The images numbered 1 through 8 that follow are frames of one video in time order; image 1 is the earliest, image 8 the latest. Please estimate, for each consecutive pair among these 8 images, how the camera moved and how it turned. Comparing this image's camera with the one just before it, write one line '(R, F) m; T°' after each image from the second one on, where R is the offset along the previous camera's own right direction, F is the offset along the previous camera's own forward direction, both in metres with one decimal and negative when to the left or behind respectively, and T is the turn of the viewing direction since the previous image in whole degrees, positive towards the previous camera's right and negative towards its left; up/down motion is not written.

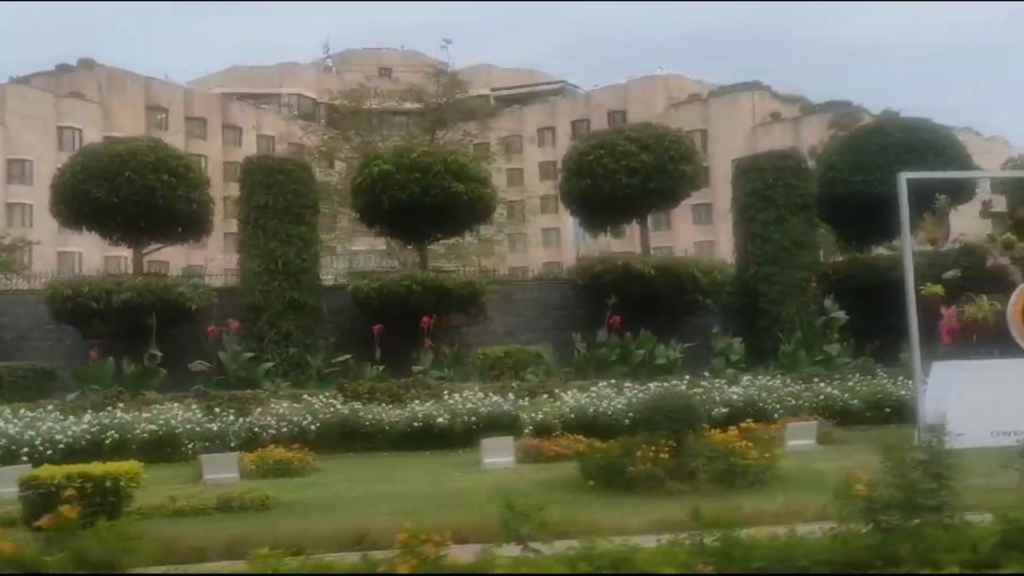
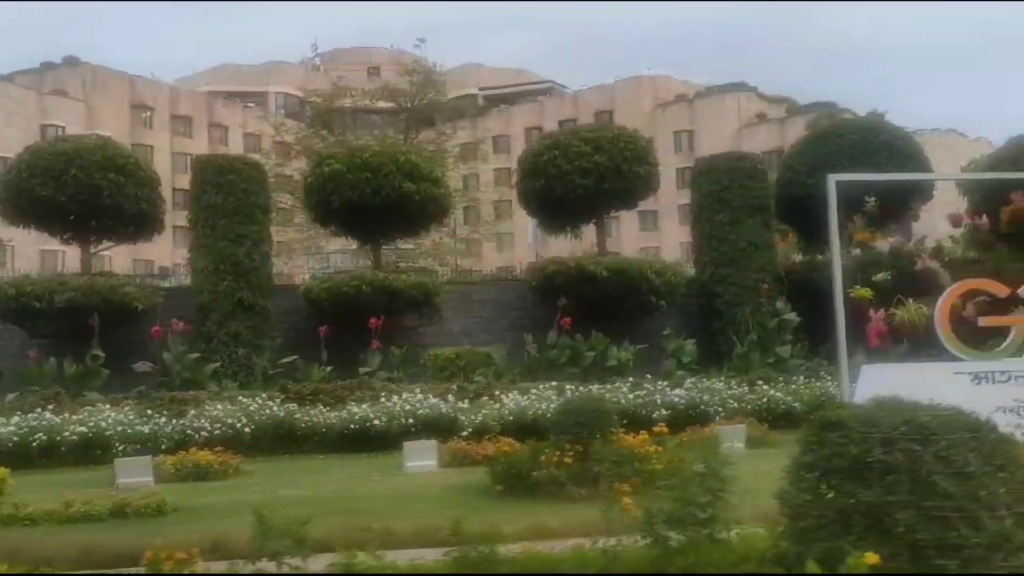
(+0.8, +0.1) m; 0°
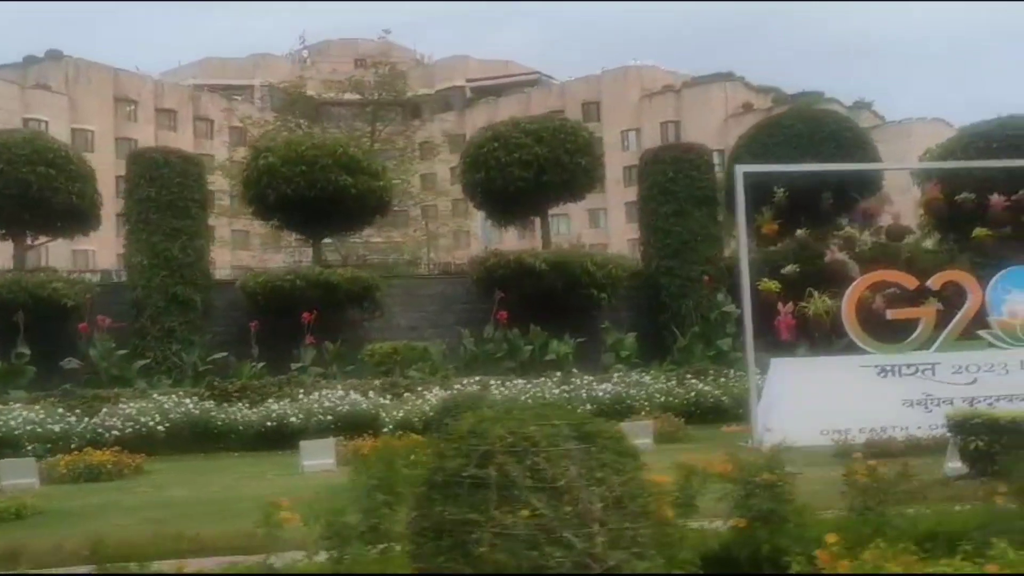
(+1.1, +0.2) m; 0°
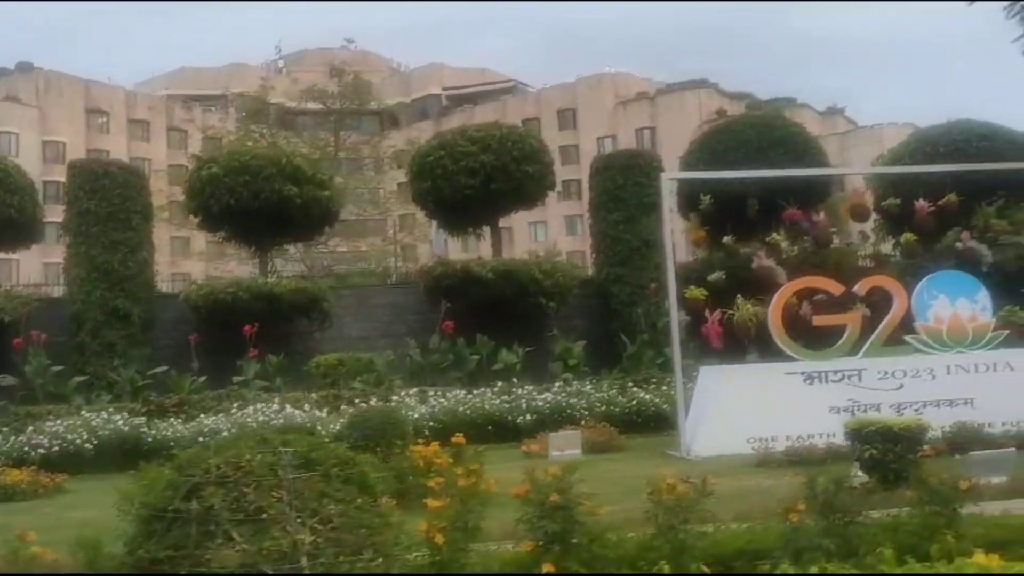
(+0.7, +0.1) m; +1°
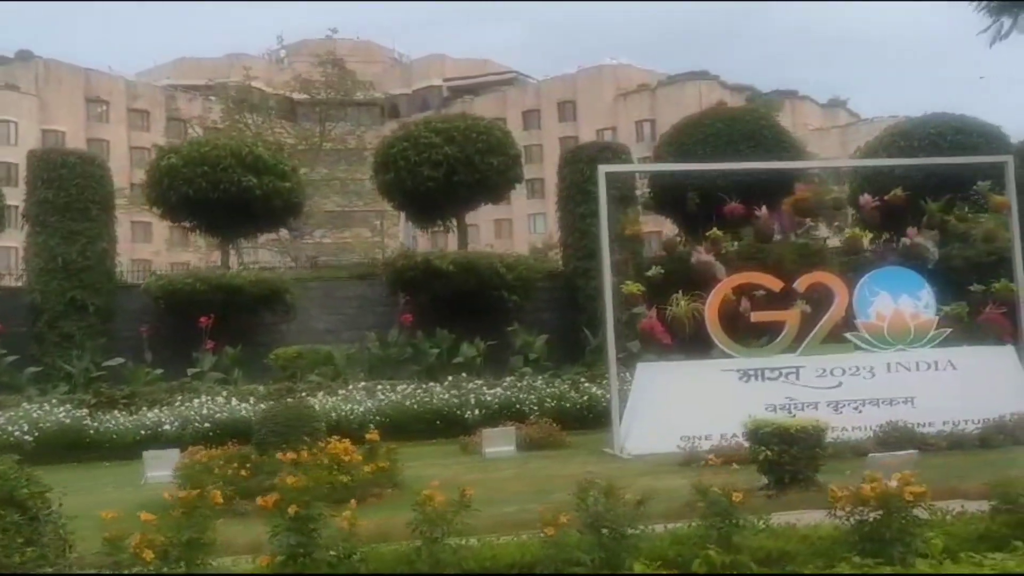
(+0.8, +0.2) m; 0°
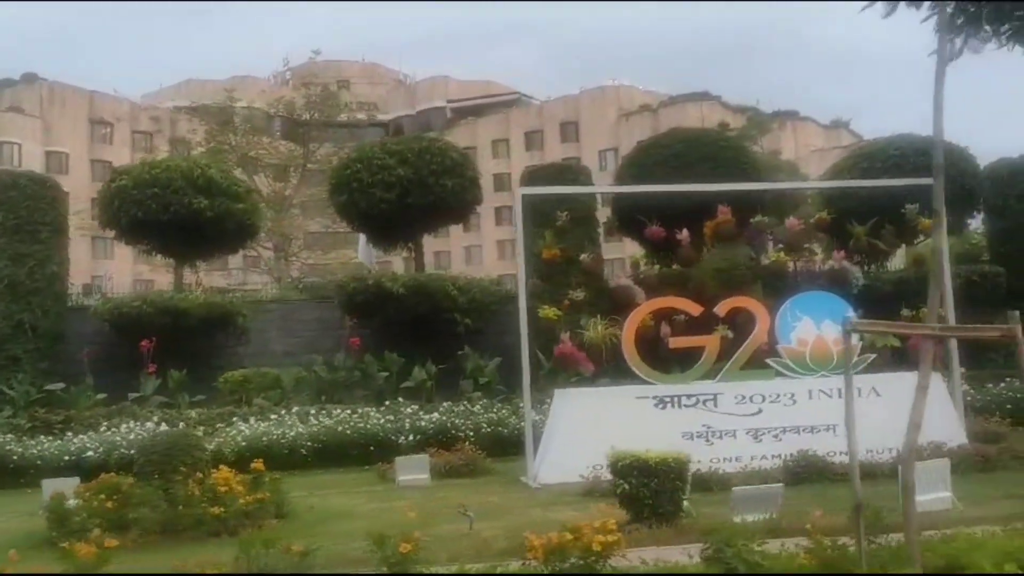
(+1.1, +0.2) m; -1°
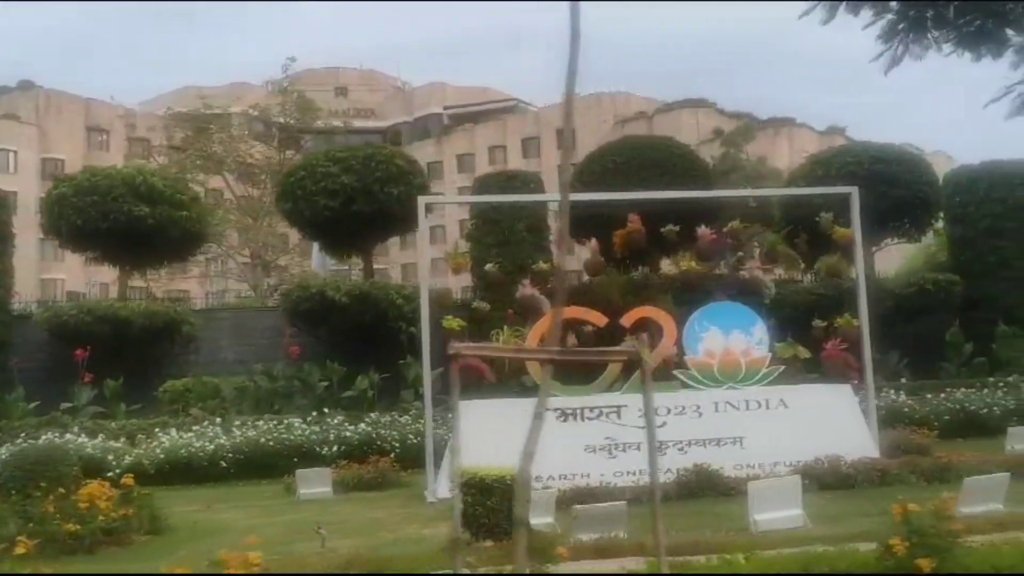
(+1.1, +0.2) m; 0°
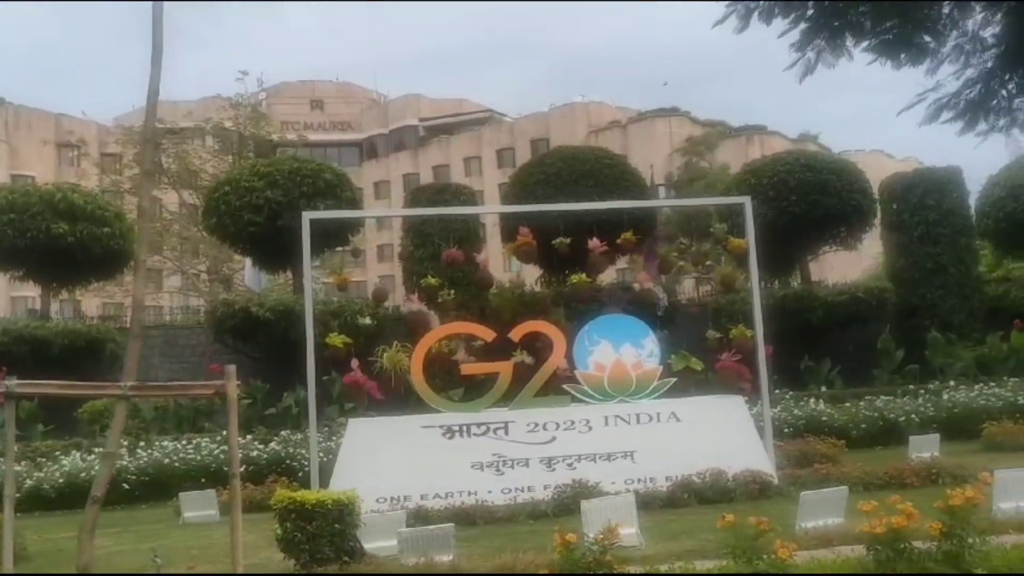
(+1.1, +0.1) m; +1°
